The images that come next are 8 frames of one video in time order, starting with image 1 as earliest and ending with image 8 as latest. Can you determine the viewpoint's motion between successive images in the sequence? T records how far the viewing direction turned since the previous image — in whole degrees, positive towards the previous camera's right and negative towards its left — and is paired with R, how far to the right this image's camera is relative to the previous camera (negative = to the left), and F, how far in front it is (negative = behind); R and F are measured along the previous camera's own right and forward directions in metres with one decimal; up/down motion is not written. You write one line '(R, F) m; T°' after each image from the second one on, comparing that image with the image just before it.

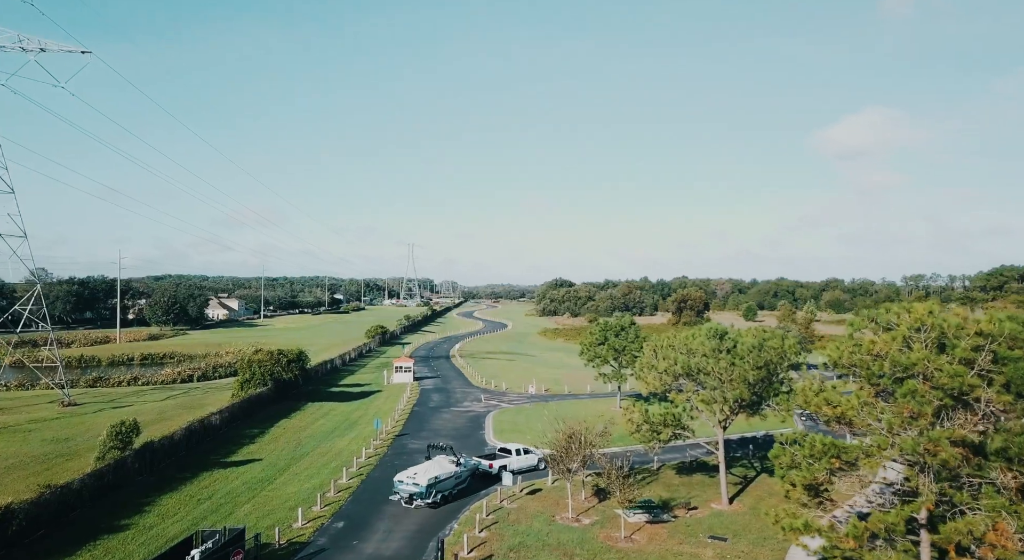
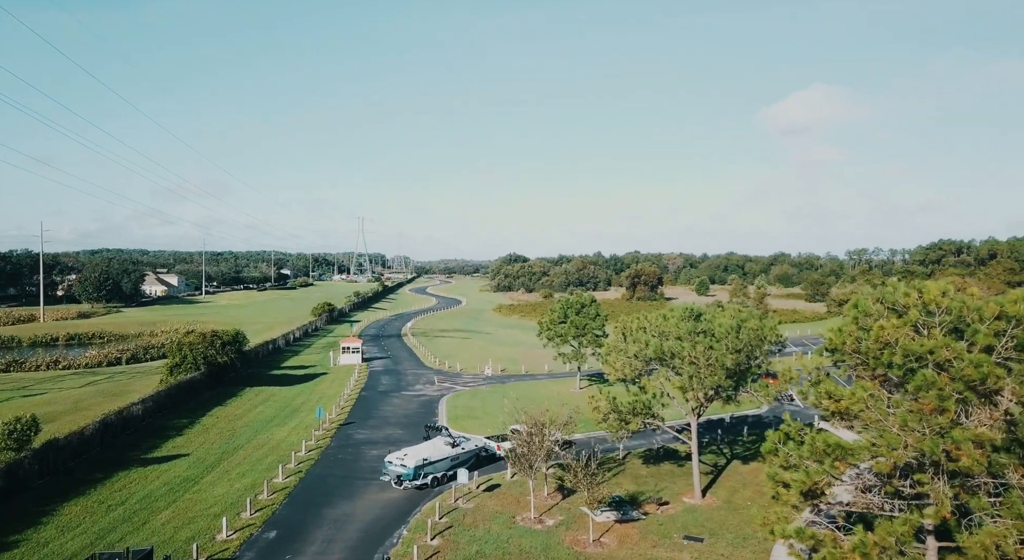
(-0.1, +3.2) m; +4°
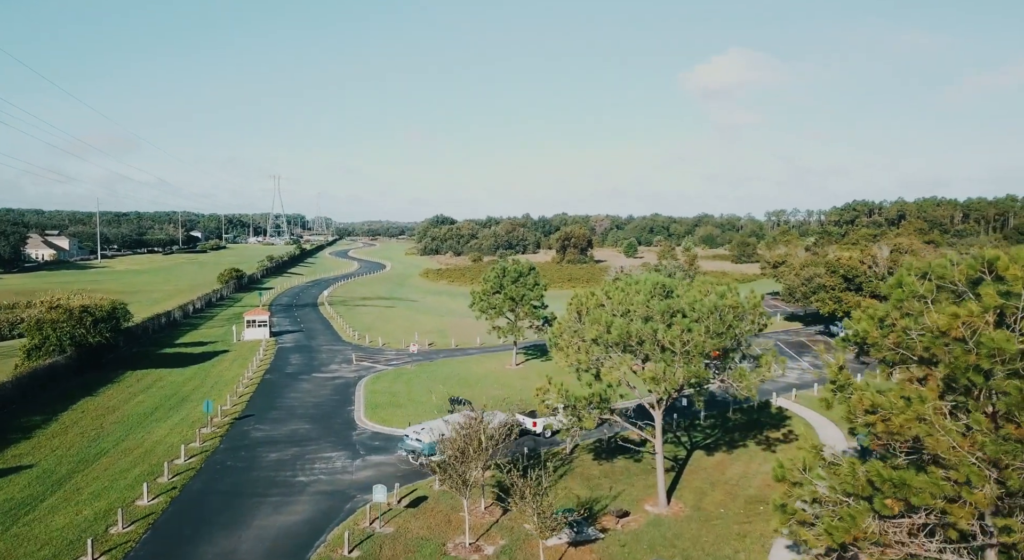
(0.0, +5.7) m; +6°
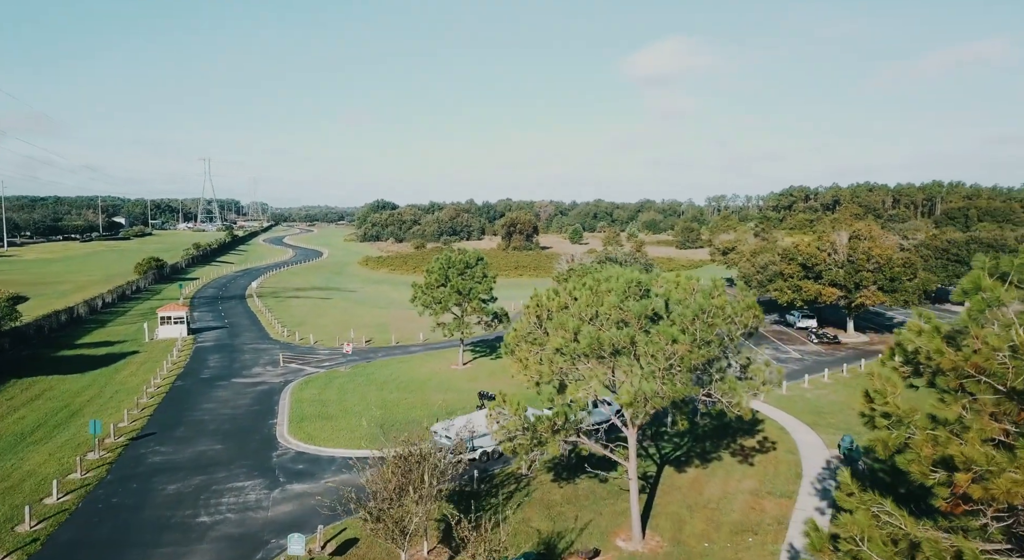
(-0.1, +4.1) m; +5°
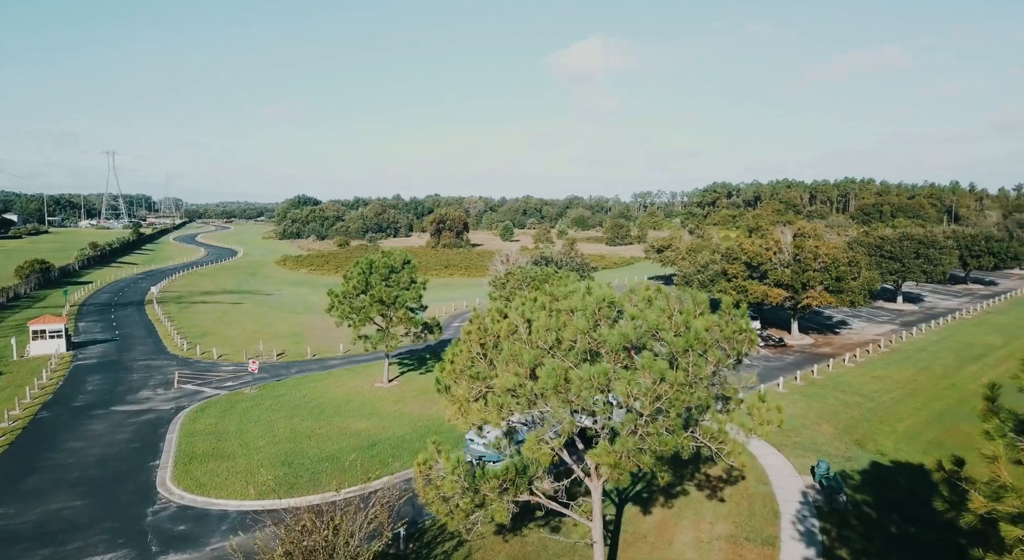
(-0.1, +4.3) m; +6°
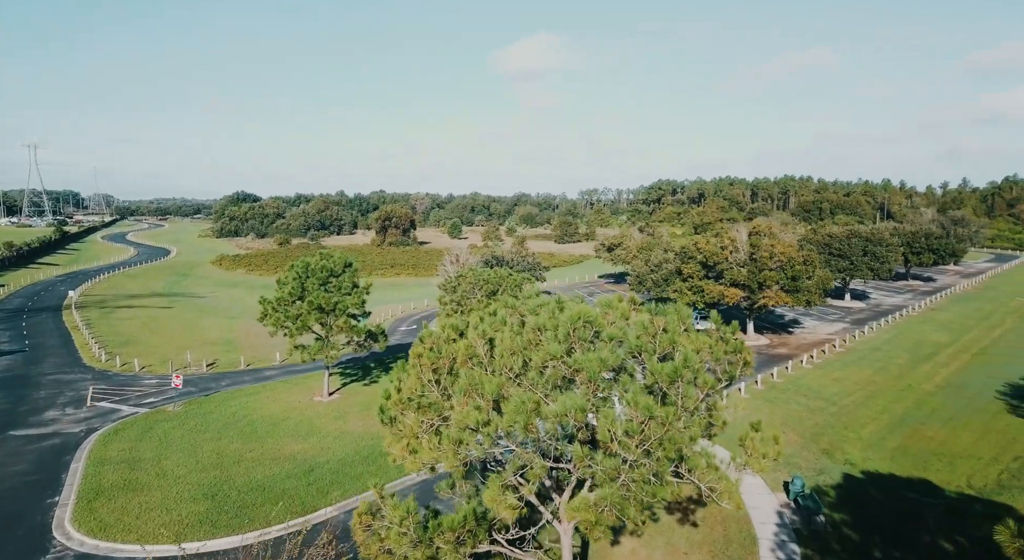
(-0.1, +2.3) m; +4°
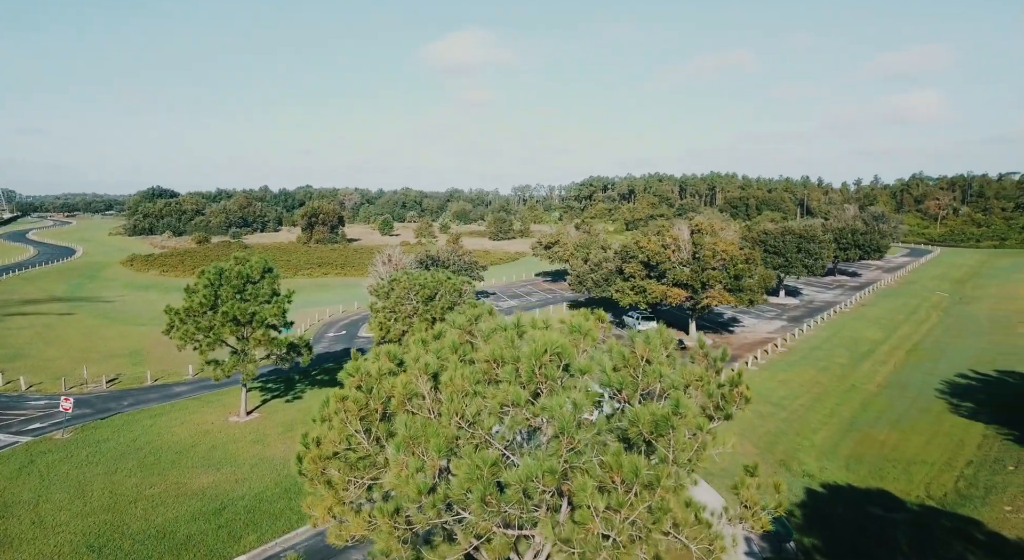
(-0.2, +2.5) m; +6°
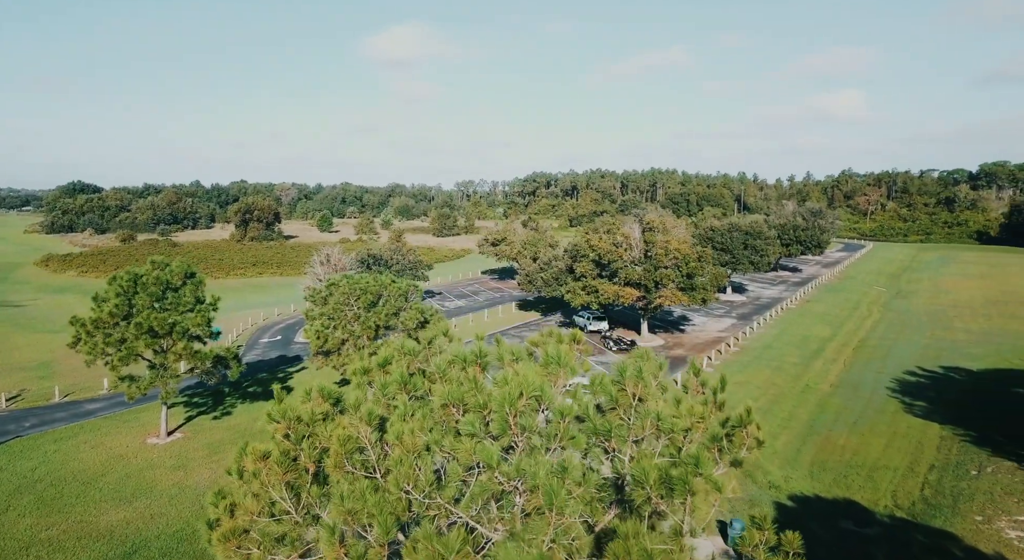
(-0.2, +2.1) m; +5°
